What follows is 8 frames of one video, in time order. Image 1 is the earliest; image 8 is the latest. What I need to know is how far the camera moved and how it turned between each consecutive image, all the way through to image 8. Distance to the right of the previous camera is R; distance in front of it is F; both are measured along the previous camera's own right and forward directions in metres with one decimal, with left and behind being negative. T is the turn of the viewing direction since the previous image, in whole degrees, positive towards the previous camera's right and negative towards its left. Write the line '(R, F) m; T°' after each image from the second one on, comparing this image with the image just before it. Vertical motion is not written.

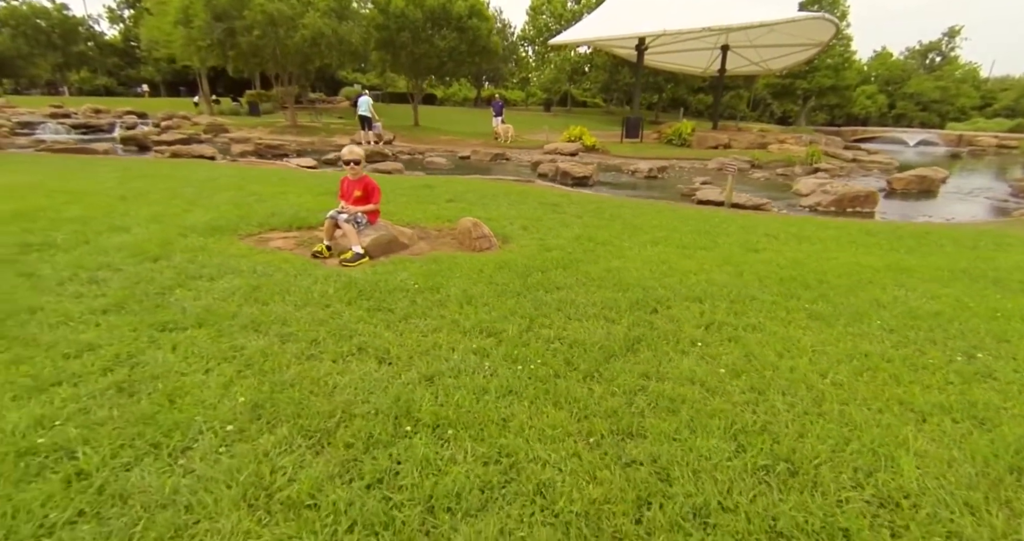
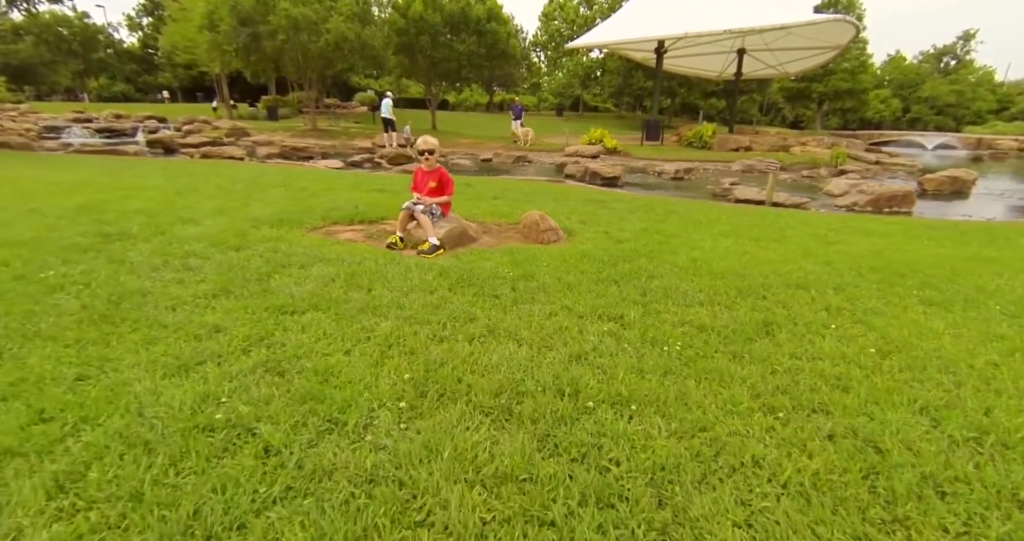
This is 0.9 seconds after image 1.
(-0.9, +0.1) m; 0°
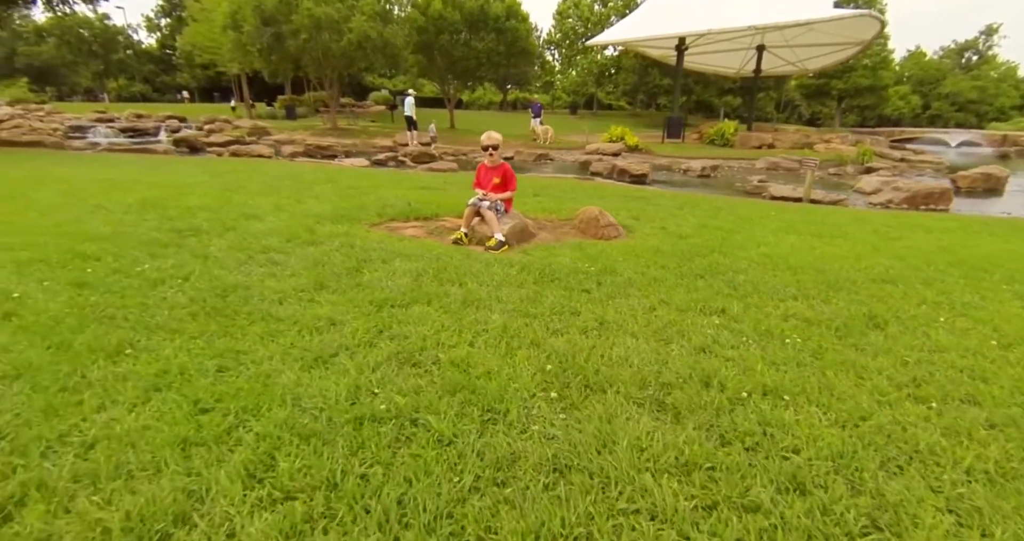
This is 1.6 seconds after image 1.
(-0.7, 0.0) m; 0°
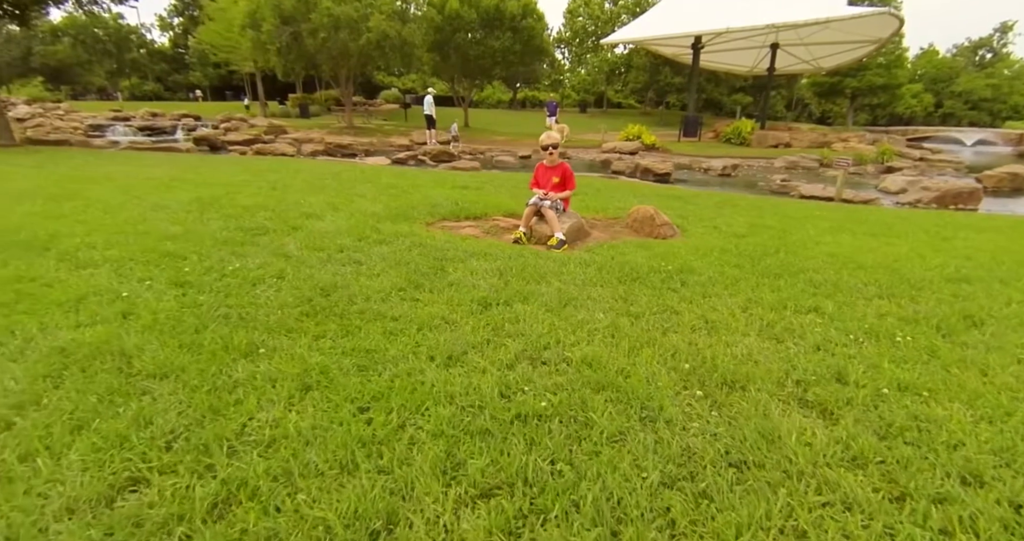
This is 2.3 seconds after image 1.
(-0.7, 0.0) m; 0°
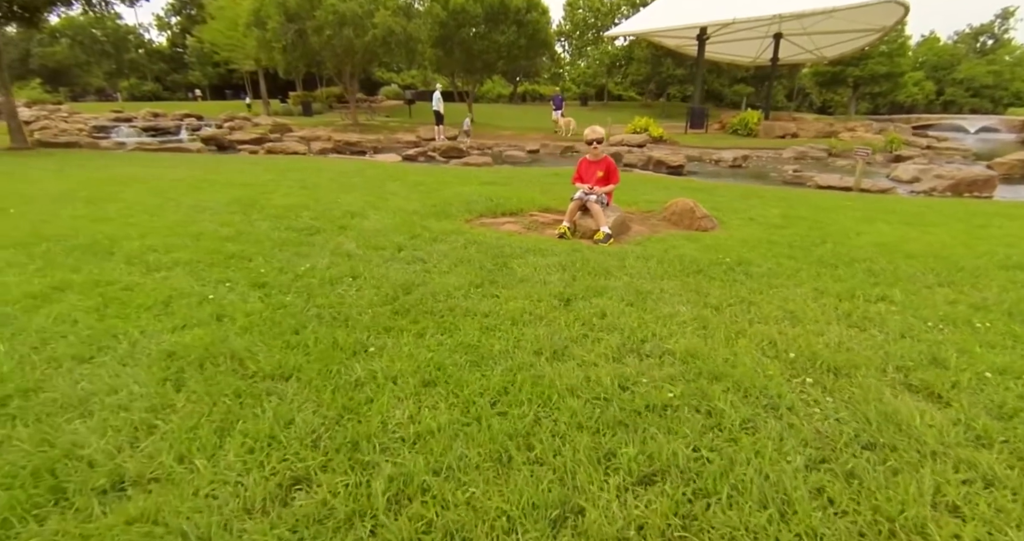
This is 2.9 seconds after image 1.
(-0.6, -0.1) m; +1°
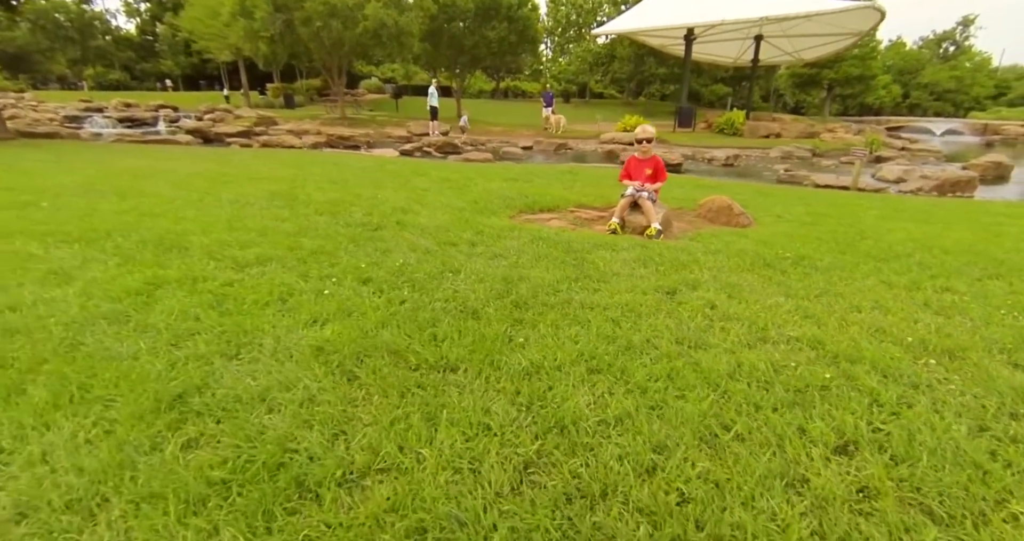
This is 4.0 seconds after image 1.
(-1.0, -0.1) m; +4°
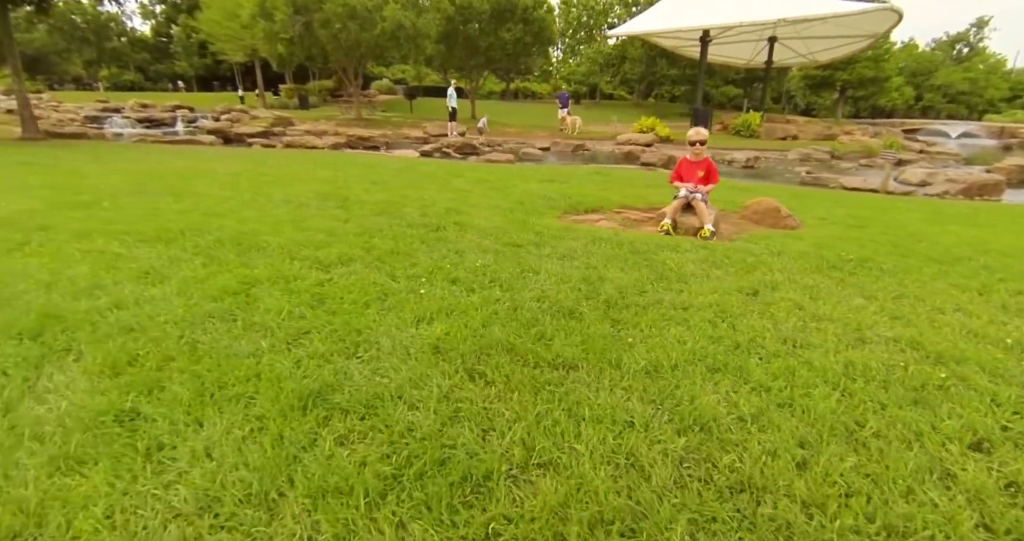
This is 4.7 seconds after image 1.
(-0.7, -0.1) m; 0°
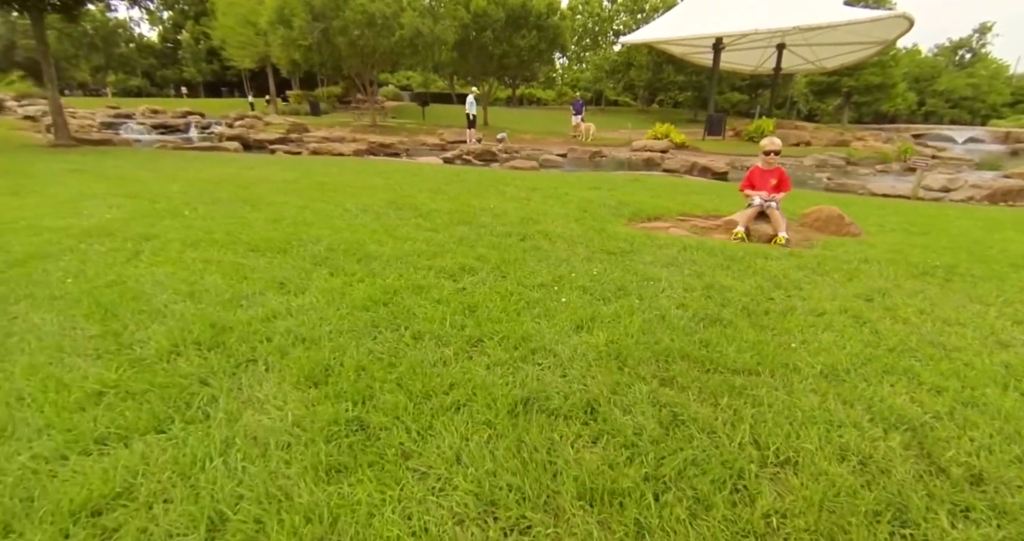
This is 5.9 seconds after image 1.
(-1.1, -0.1) m; +1°
